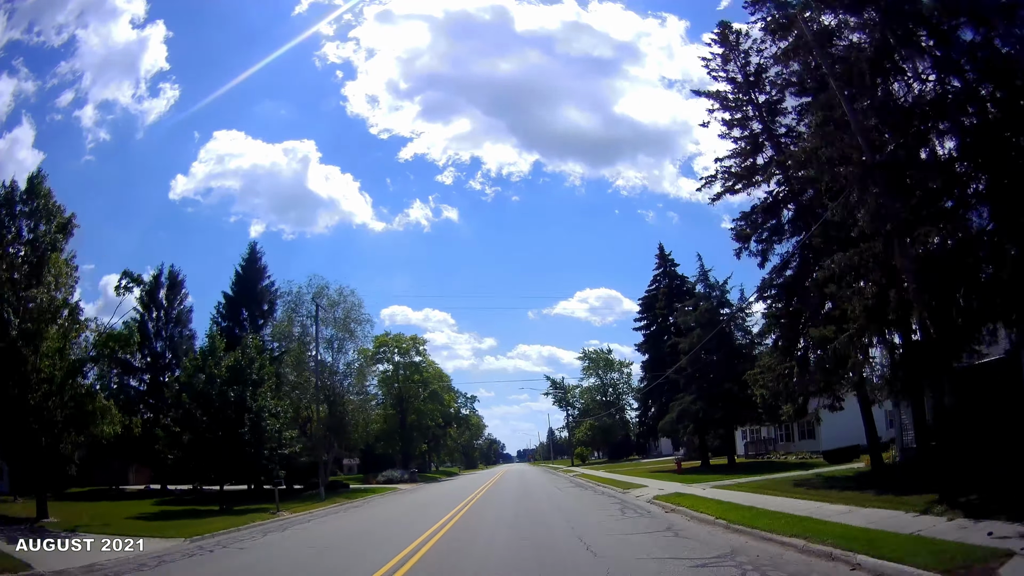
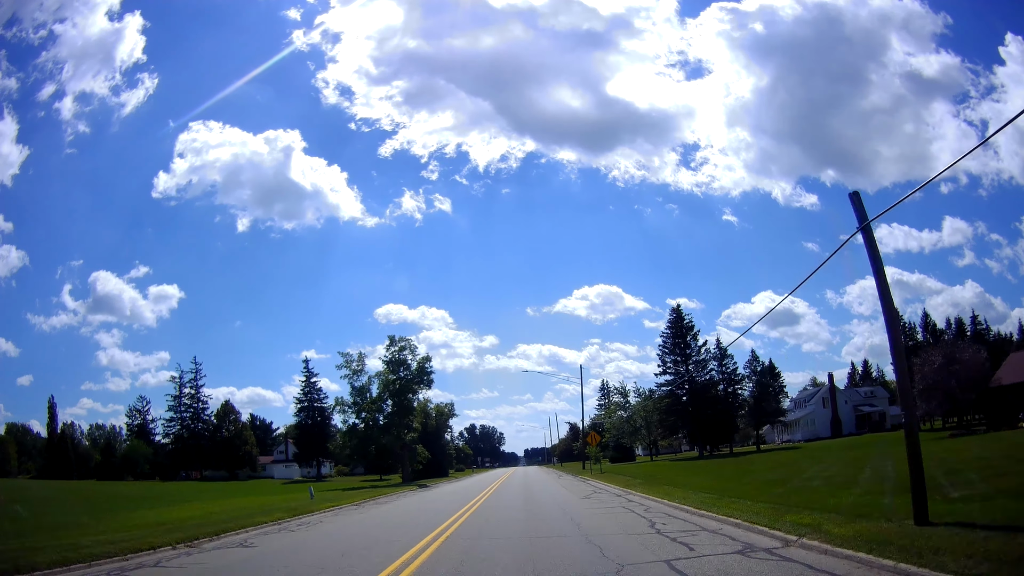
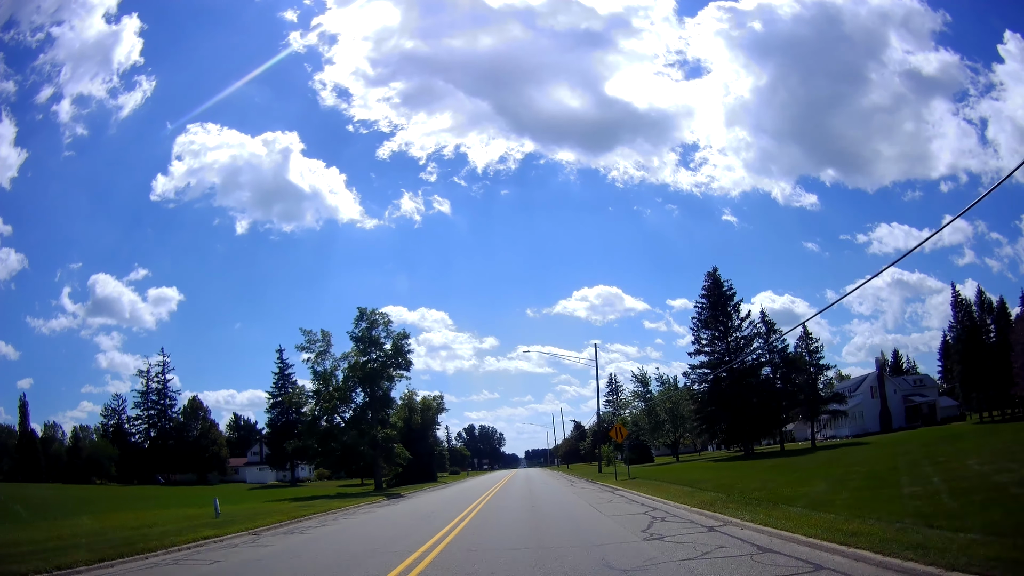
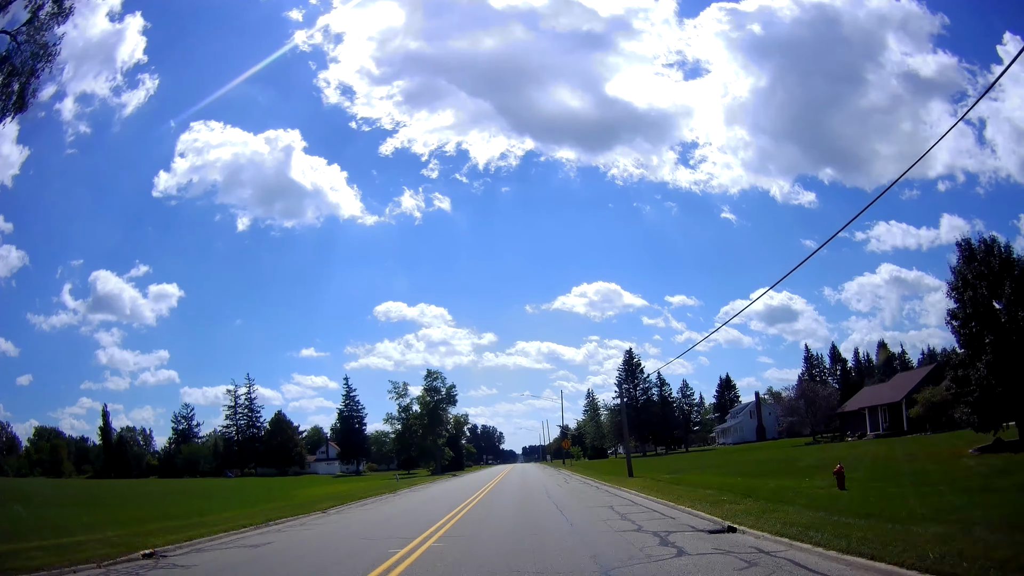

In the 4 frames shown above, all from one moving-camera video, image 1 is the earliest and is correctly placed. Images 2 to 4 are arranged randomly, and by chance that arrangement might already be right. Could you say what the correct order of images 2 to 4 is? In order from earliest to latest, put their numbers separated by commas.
4, 2, 3
